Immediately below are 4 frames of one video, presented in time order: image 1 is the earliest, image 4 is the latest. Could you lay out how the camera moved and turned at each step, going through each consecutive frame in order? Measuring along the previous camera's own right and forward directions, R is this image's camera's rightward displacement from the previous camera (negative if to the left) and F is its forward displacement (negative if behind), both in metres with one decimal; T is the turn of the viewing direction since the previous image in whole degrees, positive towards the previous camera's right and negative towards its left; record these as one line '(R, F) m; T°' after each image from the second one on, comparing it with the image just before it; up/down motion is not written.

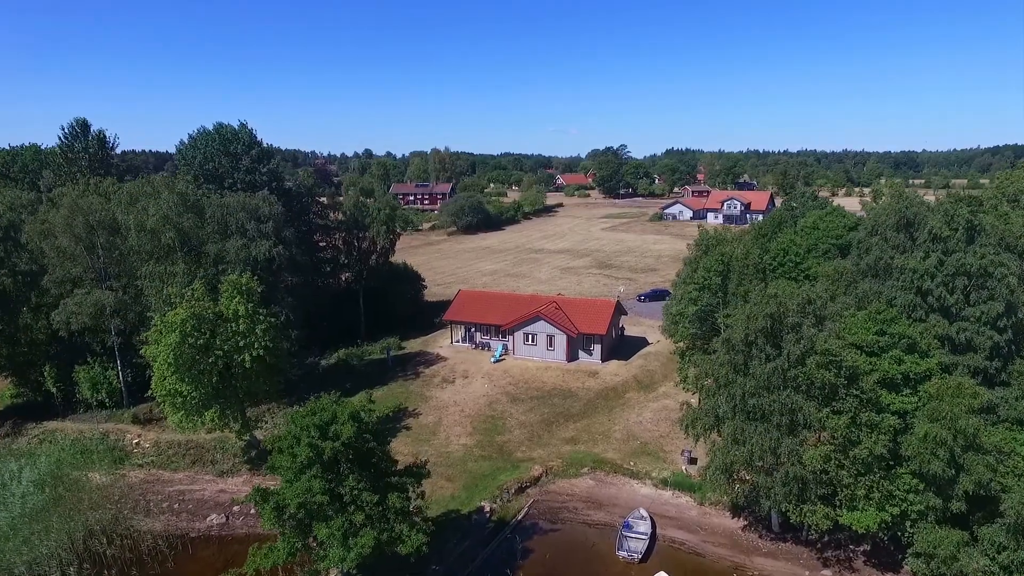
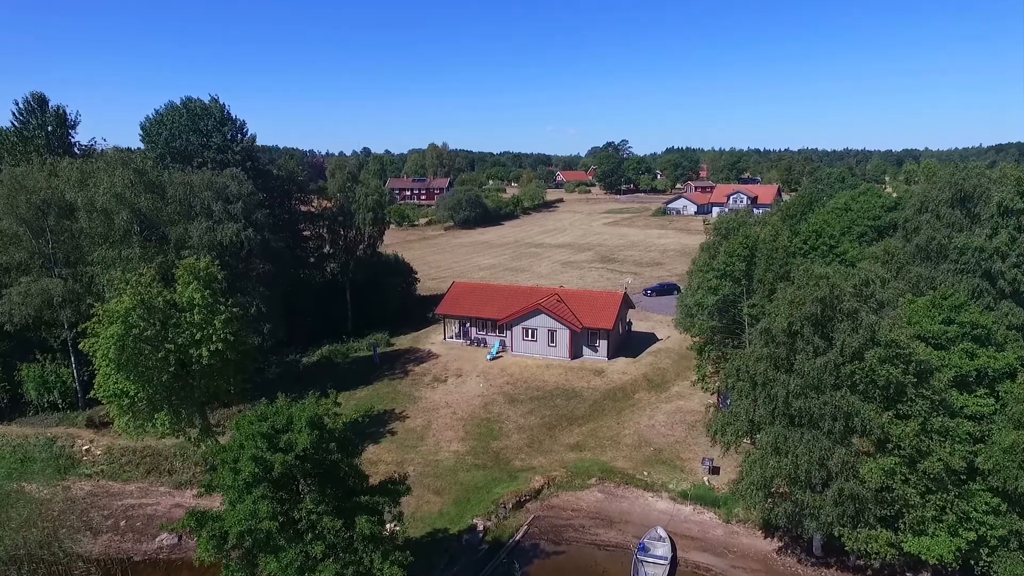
(+0.1, +3.9) m; 0°
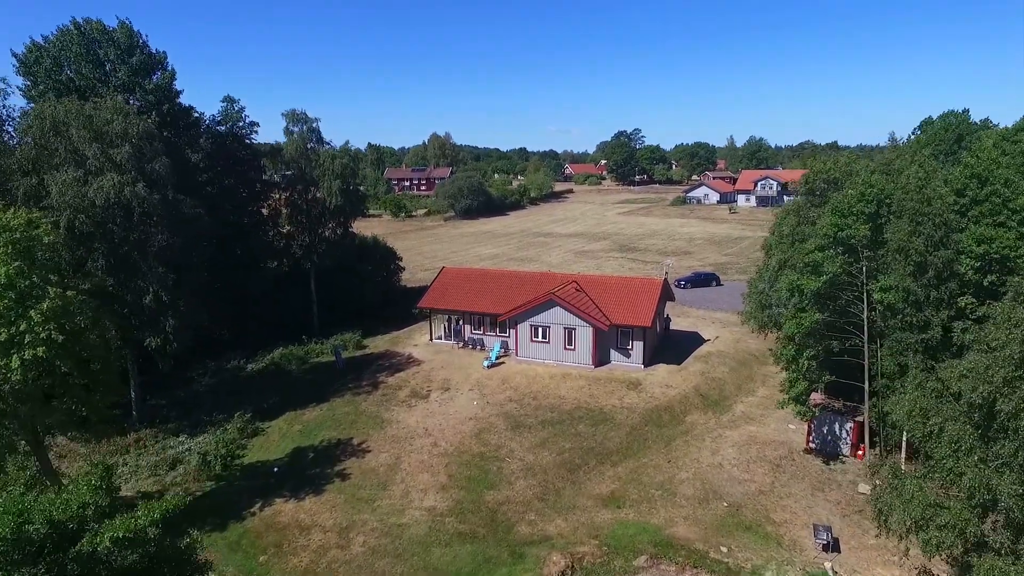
(+0.1, +10.2) m; -1°
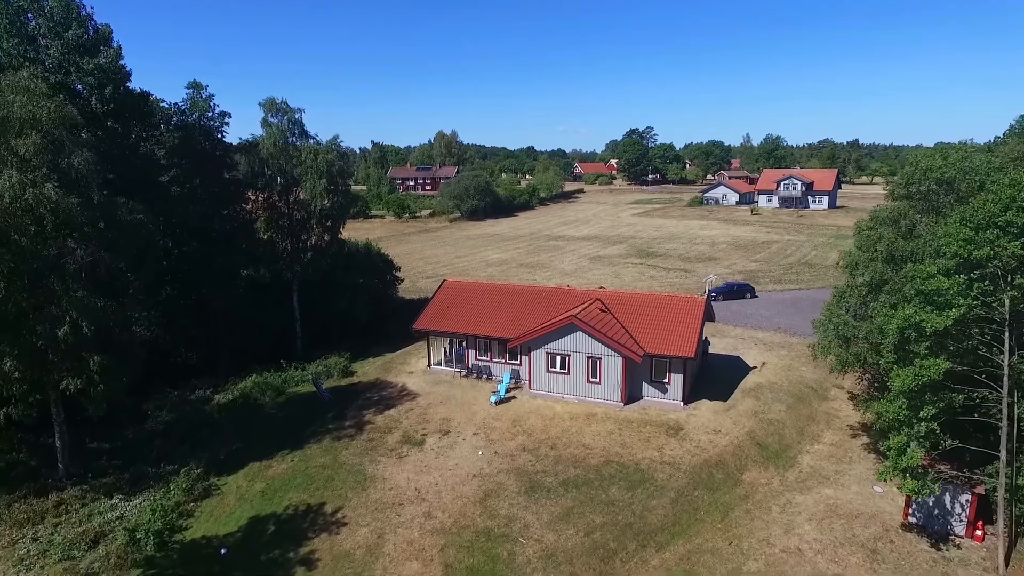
(-0.2, +5.3) m; -1°
